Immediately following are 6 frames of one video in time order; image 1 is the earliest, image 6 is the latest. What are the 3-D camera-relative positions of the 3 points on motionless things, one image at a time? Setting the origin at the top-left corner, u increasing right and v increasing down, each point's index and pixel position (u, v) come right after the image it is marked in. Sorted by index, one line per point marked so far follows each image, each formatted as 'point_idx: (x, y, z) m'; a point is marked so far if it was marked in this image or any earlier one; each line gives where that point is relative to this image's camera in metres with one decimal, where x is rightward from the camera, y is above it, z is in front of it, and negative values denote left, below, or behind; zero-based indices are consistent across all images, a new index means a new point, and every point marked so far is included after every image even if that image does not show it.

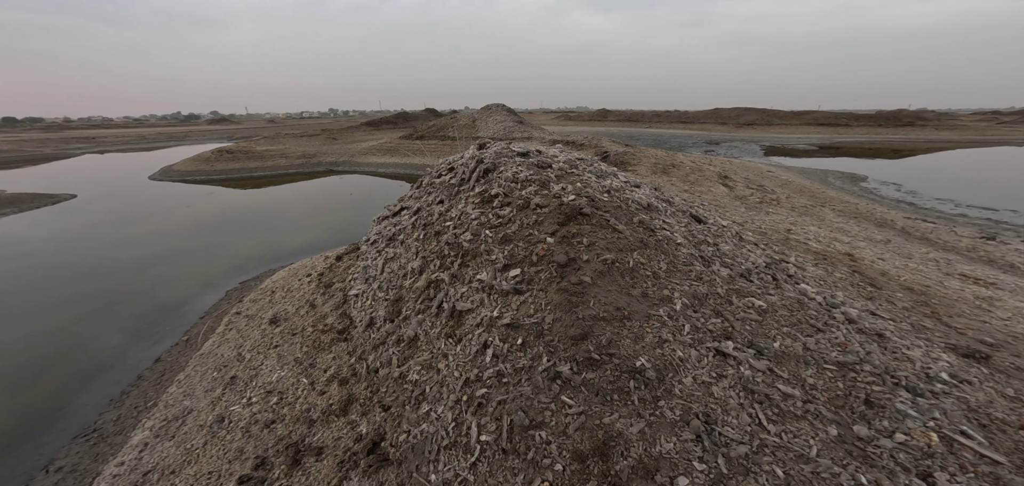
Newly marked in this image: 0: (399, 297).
0: (-1.2, -0.6, +3.8) m
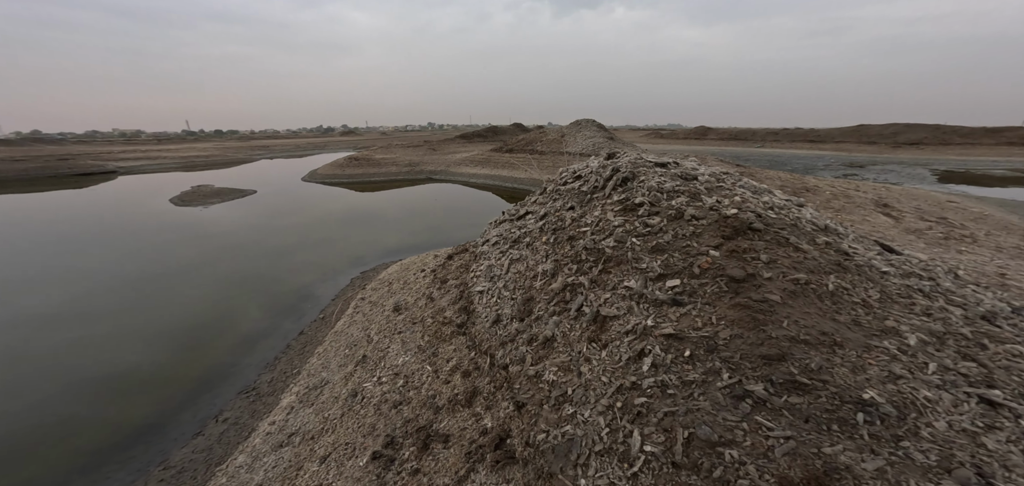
0: (+0.2, -0.6, +3.8) m
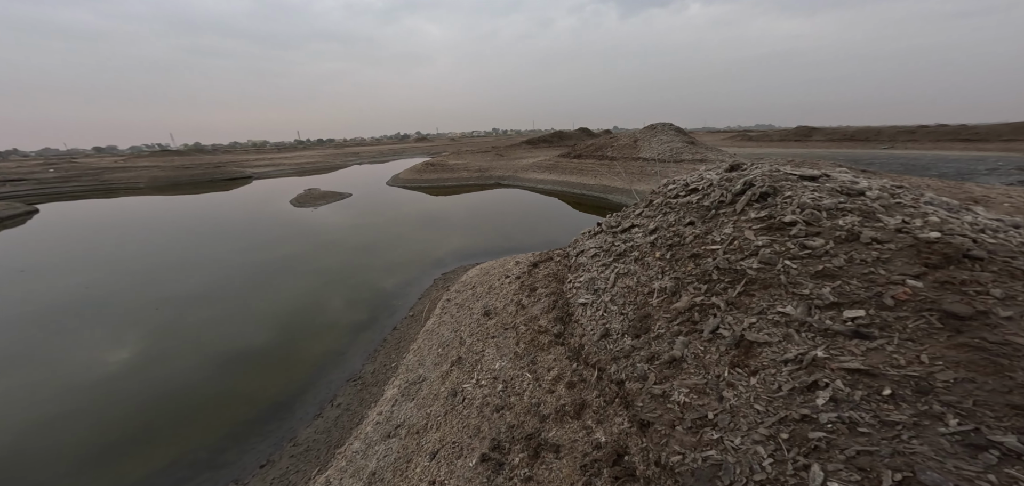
0: (+1.4, -0.7, +3.6) m
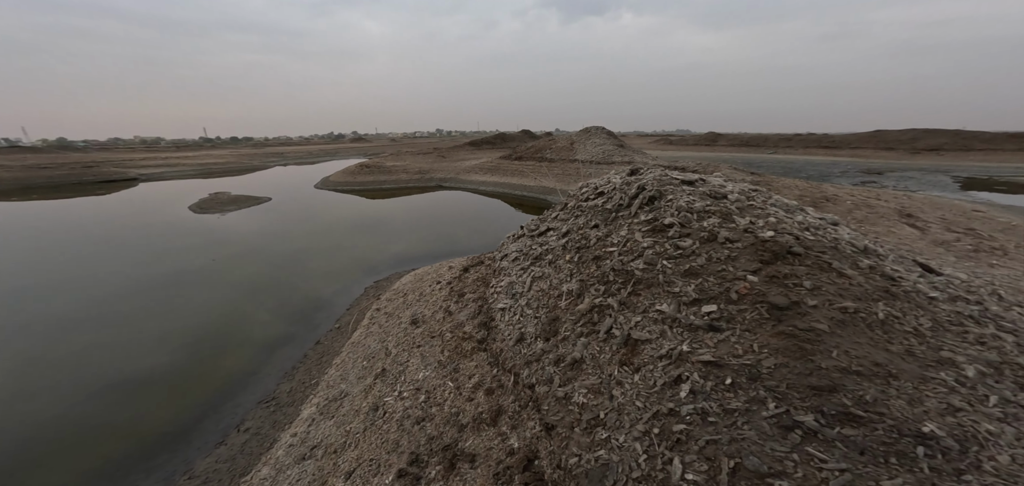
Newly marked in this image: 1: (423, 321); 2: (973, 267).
0: (+0.4, -0.8, +3.7) m
1: (-1.6, -1.4, +6.1) m
2: (+9.2, -0.5, +7.0) m
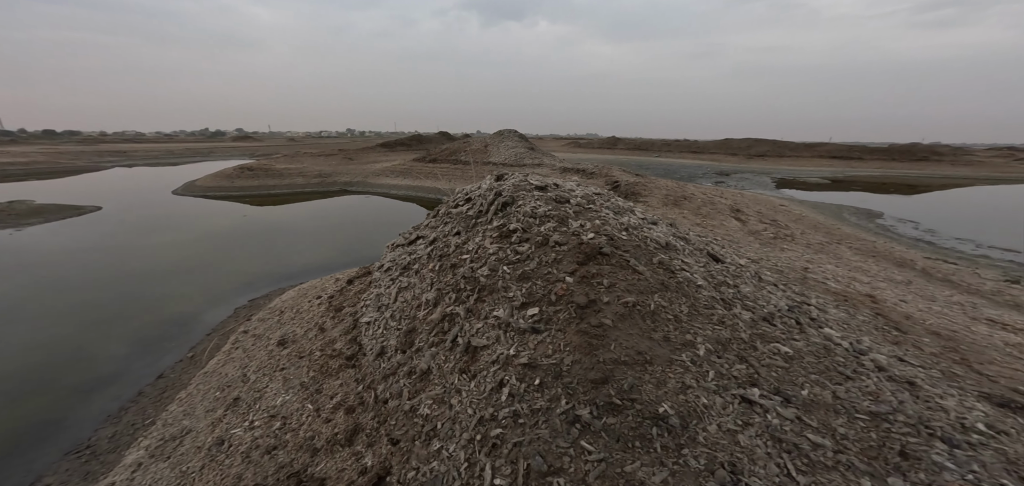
0: (-1.1, -0.9, +3.8) m
1: (-3.5, -1.6, +5.7) m
2: (+6.7, -0.2, +8.9) m
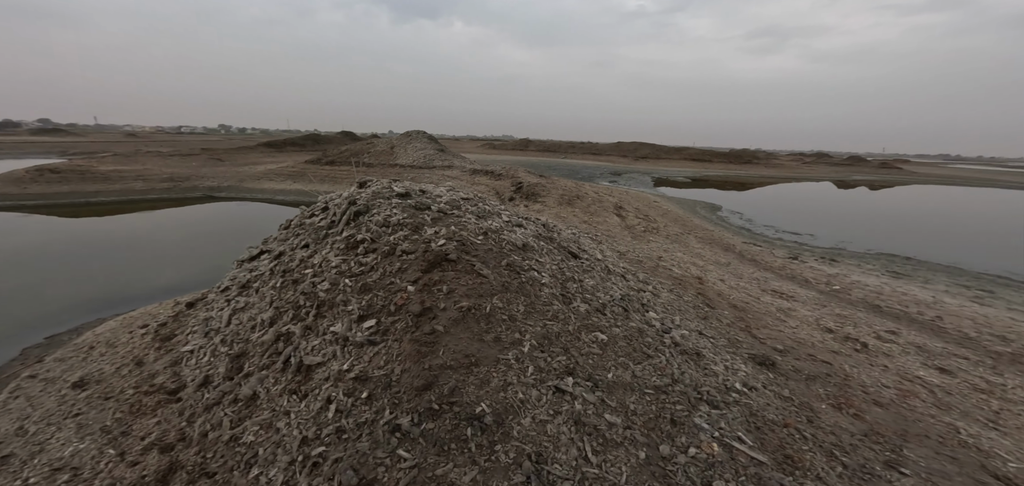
0: (-2.5, -1.1, +3.5) m
1: (-5.3, -2.0, +4.7) m
2: (+3.7, -0.1, +10.4) m
